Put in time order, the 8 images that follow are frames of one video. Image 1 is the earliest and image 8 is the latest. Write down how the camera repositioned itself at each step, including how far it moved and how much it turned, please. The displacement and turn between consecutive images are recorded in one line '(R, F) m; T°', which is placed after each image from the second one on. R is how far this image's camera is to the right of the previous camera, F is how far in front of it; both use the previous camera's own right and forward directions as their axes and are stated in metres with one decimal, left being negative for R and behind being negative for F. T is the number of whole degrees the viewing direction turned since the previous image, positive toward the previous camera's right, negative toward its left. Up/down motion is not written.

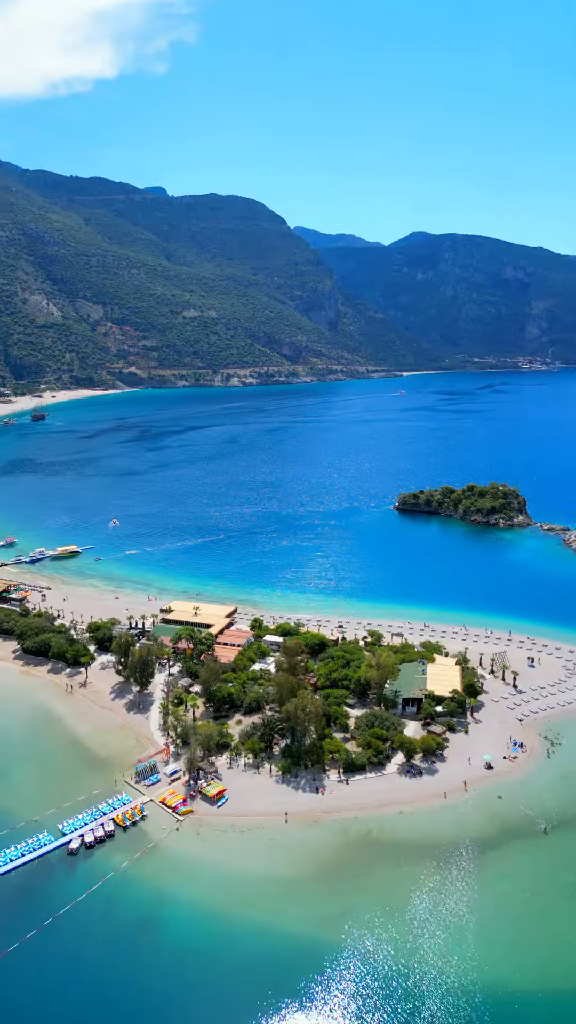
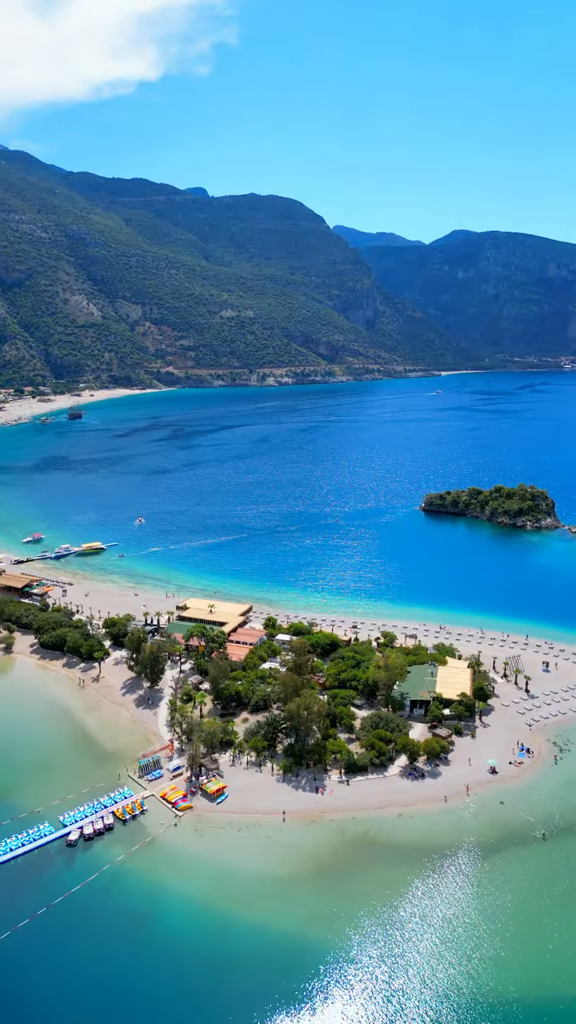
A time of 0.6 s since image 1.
(+1.5, 0.0) m; -3°
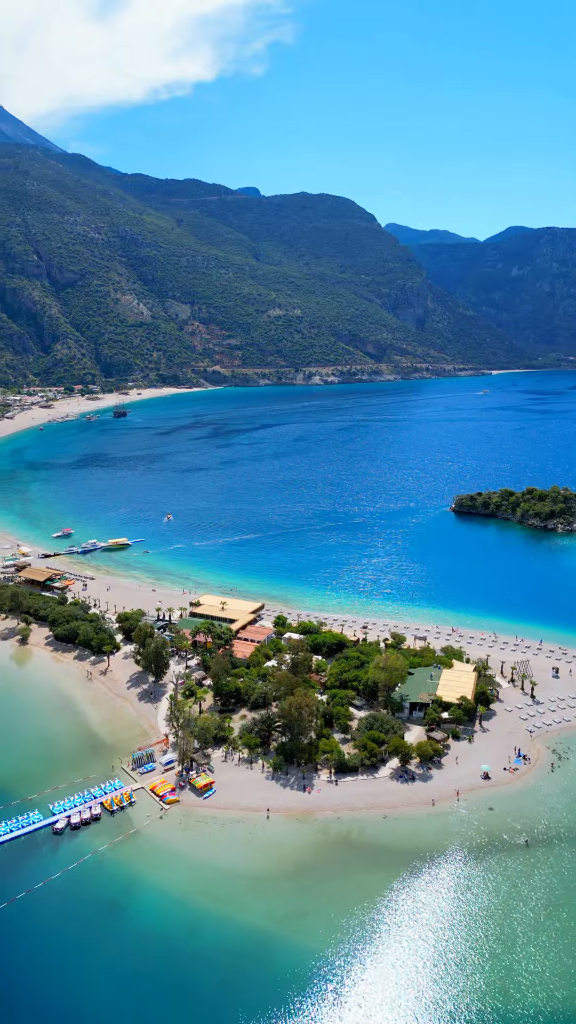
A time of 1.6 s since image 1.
(+2.6, 0.0) m; -4°
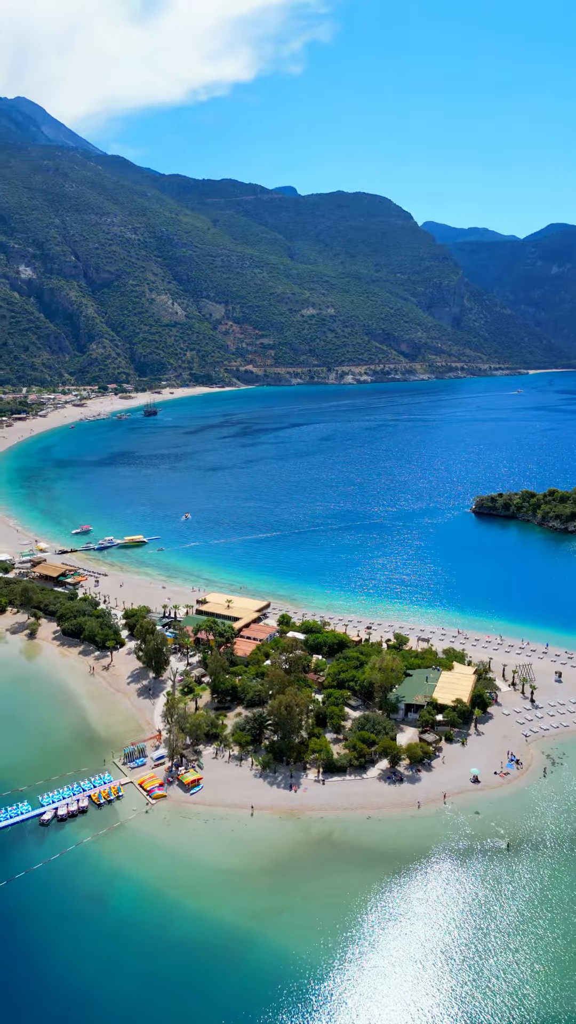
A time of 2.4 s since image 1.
(+2.1, 0.0) m; -3°
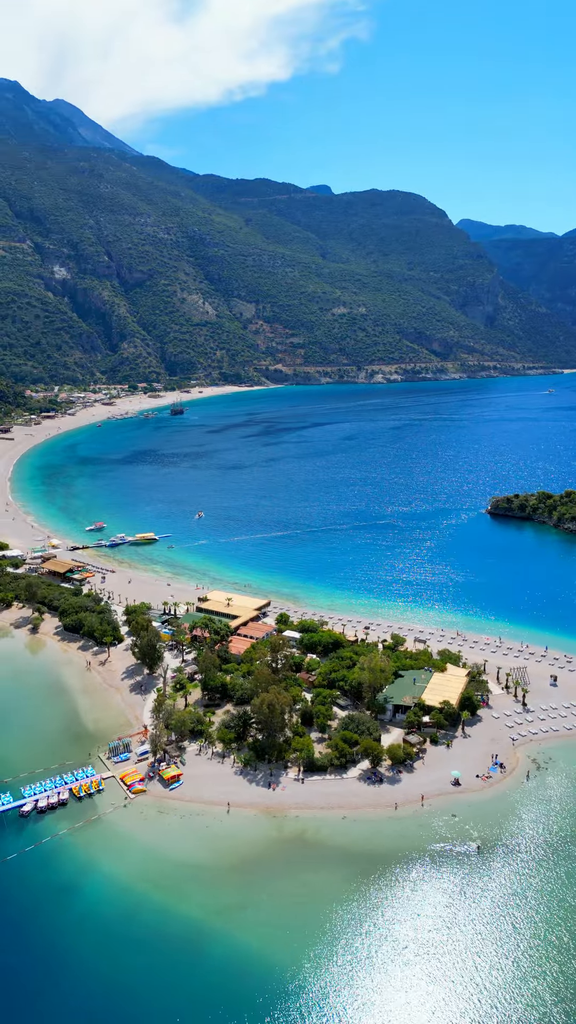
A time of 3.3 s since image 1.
(+2.3, 0.0) m; -2°
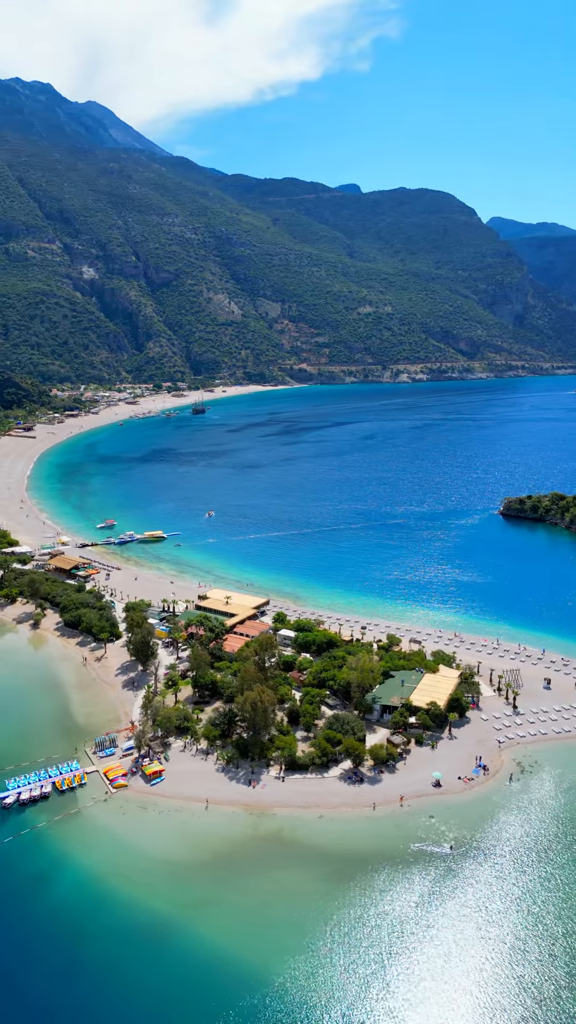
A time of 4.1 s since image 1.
(+2.0, 0.0) m; -2°
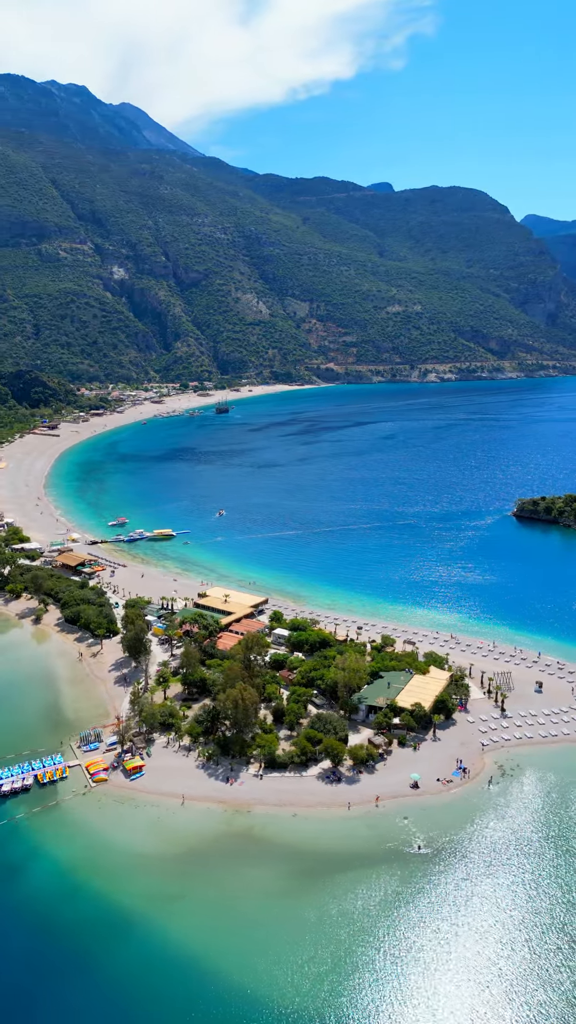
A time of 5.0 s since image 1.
(+2.3, -0.1) m; -2°
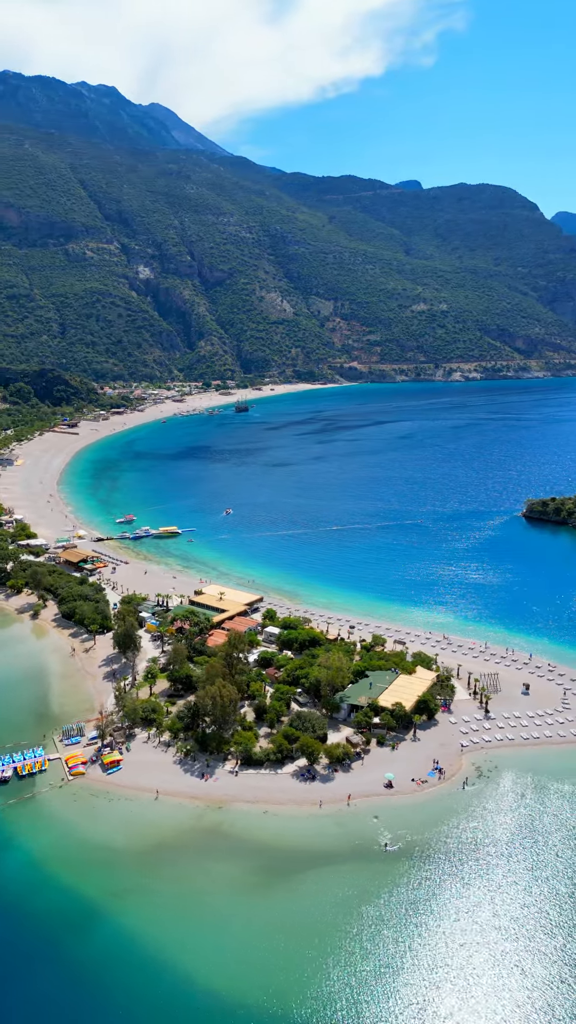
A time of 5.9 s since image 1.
(+2.3, -0.1) m; -2°
